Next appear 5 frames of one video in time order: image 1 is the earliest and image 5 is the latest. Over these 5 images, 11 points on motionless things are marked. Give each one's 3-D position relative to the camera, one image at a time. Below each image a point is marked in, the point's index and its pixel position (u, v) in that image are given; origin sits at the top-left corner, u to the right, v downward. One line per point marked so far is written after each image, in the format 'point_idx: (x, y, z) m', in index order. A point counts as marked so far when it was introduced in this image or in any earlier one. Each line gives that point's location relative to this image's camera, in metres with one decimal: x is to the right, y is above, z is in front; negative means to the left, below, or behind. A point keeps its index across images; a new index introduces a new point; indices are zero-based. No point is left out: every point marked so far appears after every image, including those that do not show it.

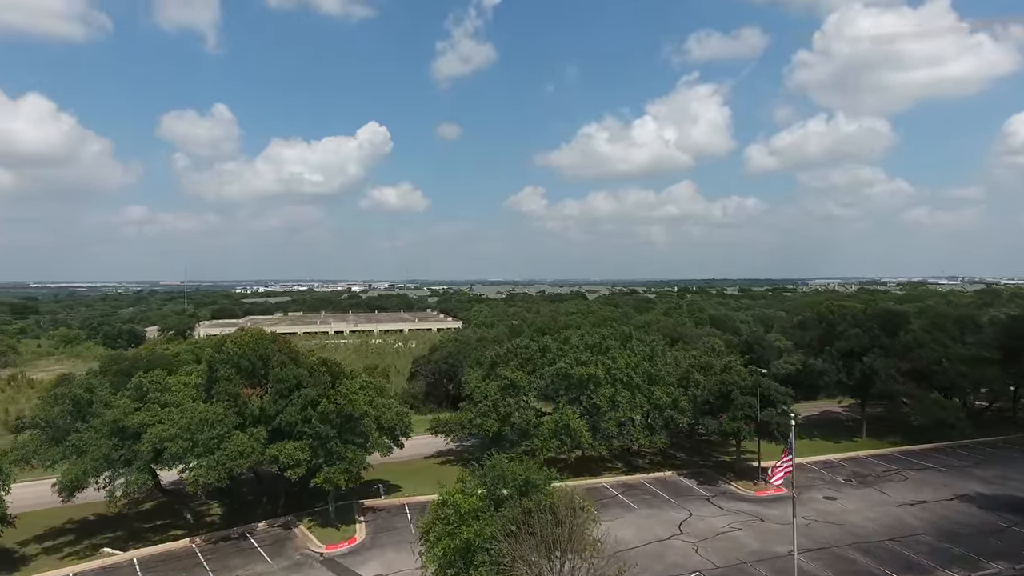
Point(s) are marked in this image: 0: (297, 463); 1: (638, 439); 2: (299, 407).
0: (-4.4, -3.6, +13.3) m
1: (+3.4, -4.1, +17.6) m
2: (-4.6, -2.6, +13.9) m
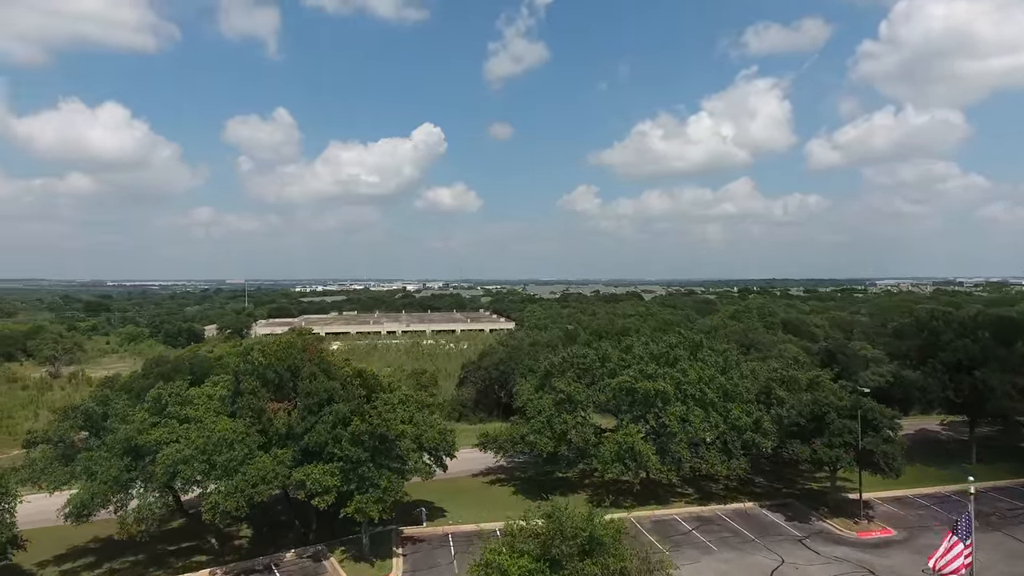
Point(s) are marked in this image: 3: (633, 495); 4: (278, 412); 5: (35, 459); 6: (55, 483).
0: (-3.4, -3.7, +11.8) m
1: (+4.8, -4.2, +15.4) m
2: (-3.5, -2.6, +12.4) m
3: (+3.0, -5.2, +16.2) m
4: (-4.6, -2.5, +12.8) m
5: (-9.0, -3.2, +12.2) m
6: (-8.3, -3.5, +11.7) m
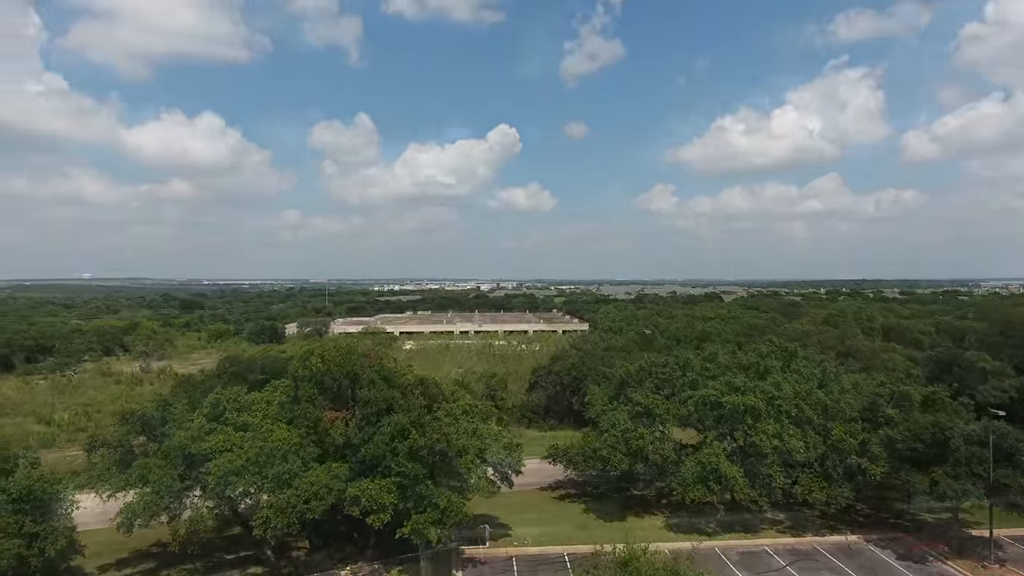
0: (-2.2, -3.7, +11.0) m
1: (+6.3, -4.3, +13.6) m
2: (-2.3, -2.7, +11.6) m
3: (+4.6, -5.2, +14.7) m
4: (-3.3, -2.5, +12.1) m
5: (-7.7, -3.3, +12.0) m
6: (-7.1, -3.6, +11.5) m
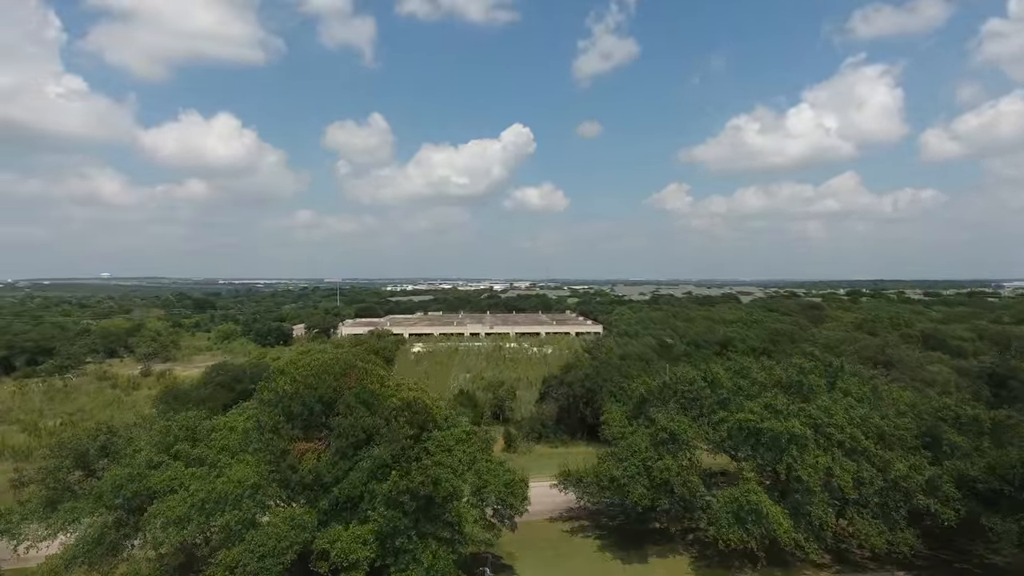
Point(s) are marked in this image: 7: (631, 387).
0: (-2.2, -3.8, +9.1) m
1: (+6.4, -4.4, +11.6) m
2: (-2.2, -2.8, +9.7) m
3: (+4.7, -5.4, +12.6) m
4: (-3.3, -2.6, +10.3) m
5: (-7.7, -3.4, +10.3) m
6: (-7.1, -3.7, +9.7) m
7: (+3.4, -2.8, +18.5) m
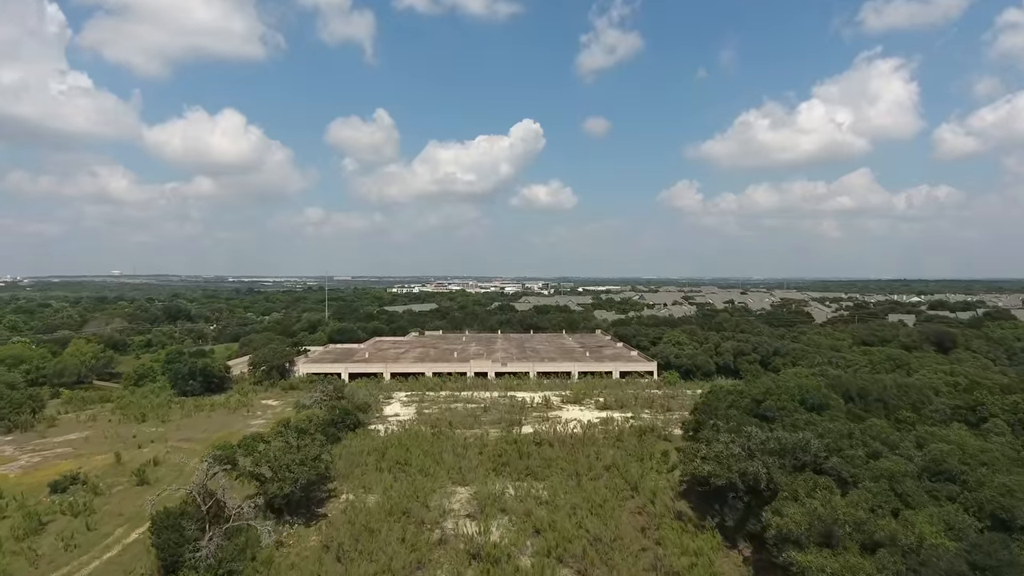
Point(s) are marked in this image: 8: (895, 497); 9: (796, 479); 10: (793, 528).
0: (-1.4, -6.0, -11.4) m
1: (+7.2, -6.6, -9.0) m
2: (-1.5, -5.0, -10.8) m
3: (+5.5, -7.6, -7.9) m
4: (-2.5, -4.8, -10.2) m
5: (-6.9, -5.5, -10.2) m
6: (-6.3, -5.9, -10.8) m
7: (+4.3, -4.9, -2.1) m
8: (+9.4, -4.8, +16.2) m
9: (+8.1, -5.0, +19.3) m
10: (+6.5, -5.2, +15.4) m
